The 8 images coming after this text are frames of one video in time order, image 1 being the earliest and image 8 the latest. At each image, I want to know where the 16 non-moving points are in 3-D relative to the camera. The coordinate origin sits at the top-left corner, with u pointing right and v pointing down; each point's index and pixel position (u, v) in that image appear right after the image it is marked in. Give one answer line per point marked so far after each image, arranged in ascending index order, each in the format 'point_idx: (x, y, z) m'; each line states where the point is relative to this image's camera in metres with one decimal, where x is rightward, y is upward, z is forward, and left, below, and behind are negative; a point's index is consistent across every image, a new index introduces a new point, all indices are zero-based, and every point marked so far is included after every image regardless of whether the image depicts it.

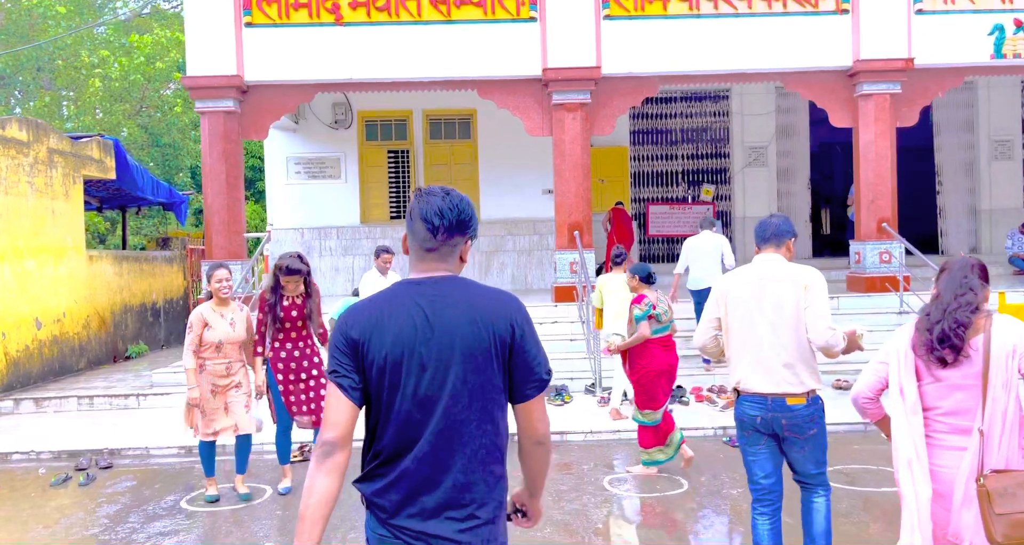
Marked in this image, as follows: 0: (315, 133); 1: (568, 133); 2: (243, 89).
0: (-3.6, +2.5, +14.7) m
1: (+0.8, +1.9, +11.2) m
2: (-3.7, +2.5, +11.2) m
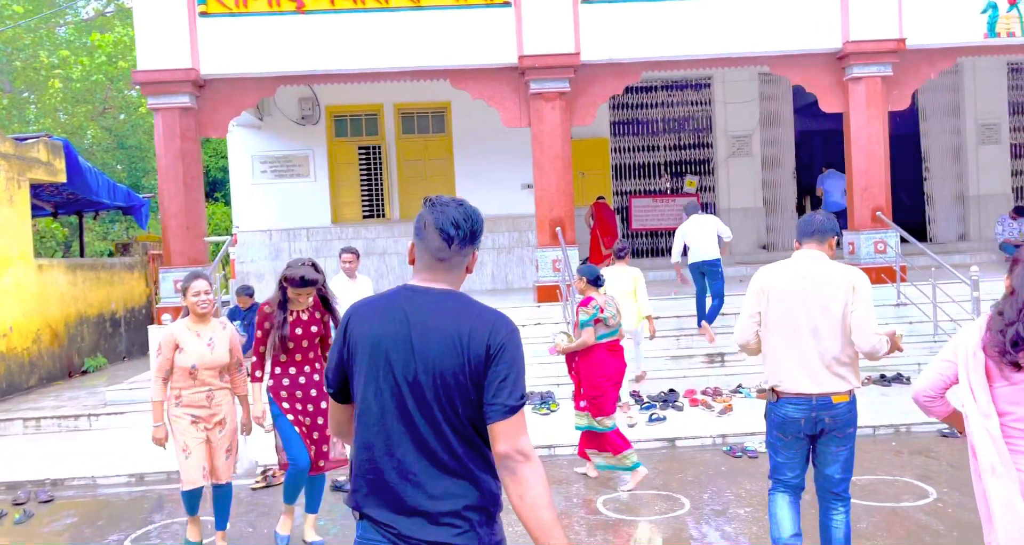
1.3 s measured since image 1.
0: (-4.0, +2.4, +14.1) m
1: (+0.4, +2.0, +10.7) m
2: (-4.0, +2.4, +10.5) m
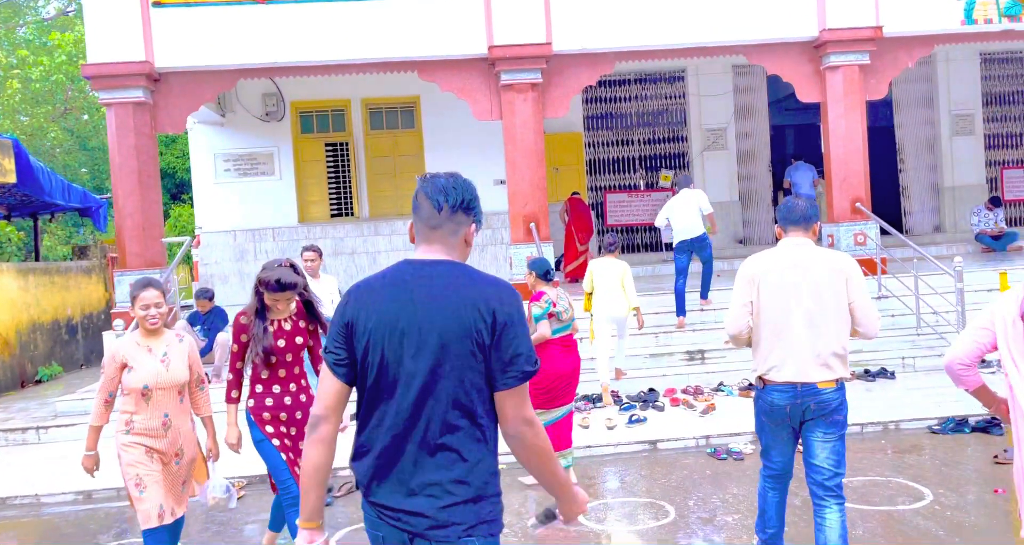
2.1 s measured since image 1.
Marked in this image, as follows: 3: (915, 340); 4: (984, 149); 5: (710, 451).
0: (-4.5, +2.4, +13.6) m
1: (+0.1, +2.0, +10.3) m
2: (-4.4, +2.4, +10.0) m
3: (+4.5, -0.8, +9.1) m
4: (+8.8, +2.3, +15.3) m
5: (+1.6, -1.4, +6.5) m
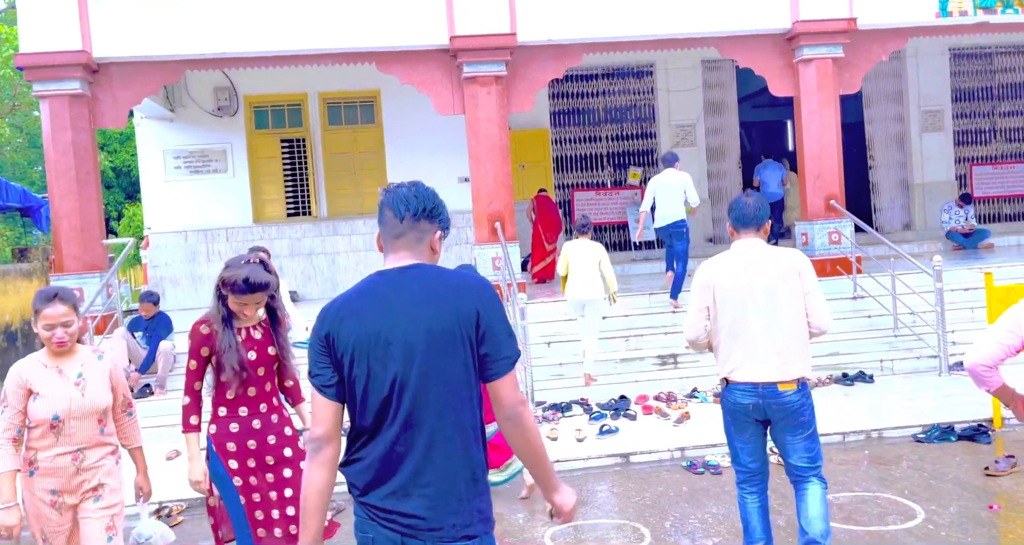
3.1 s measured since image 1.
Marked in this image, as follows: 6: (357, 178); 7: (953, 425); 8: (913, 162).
0: (-5.0, +2.4, +12.9) m
1: (-0.4, +2.0, +9.9) m
2: (-4.8, +2.4, +9.4) m
3: (+4.1, -0.8, +8.9) m
4: (+8.2, +2.4, +15.2) m
5: (+1.3, -1.4, +6.1) m
6: (-2.6, +1.6, +13.5) m
7: (+3.5, -1.2, +6.4) m
8: (+7.4, +2.0, +15.1) m
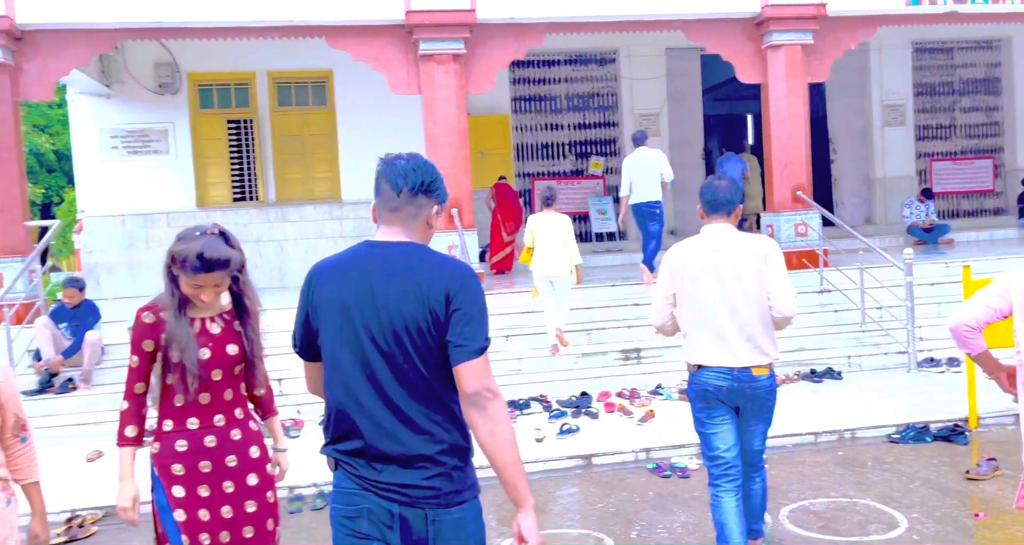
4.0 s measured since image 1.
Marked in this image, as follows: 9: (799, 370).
0: (-5.7, +2.6, +12.2) m
1: (-0.8, +2.1, +9.3) m
2: (-5.3, +2.5, +8.6) m
3: (+3.7, -0.7, +8.6) m
4: (+7.4, +2.4, +15.1) m
5: (+1.0, -1.4, +5.8) m
6: (-3.2, +1.7, +12.9) m
7: (+3.1, -1.1, +6.2) m
8: (+6.7, +2.1, +15.0) m
9: (+2.9, -1.0, +8.2) m
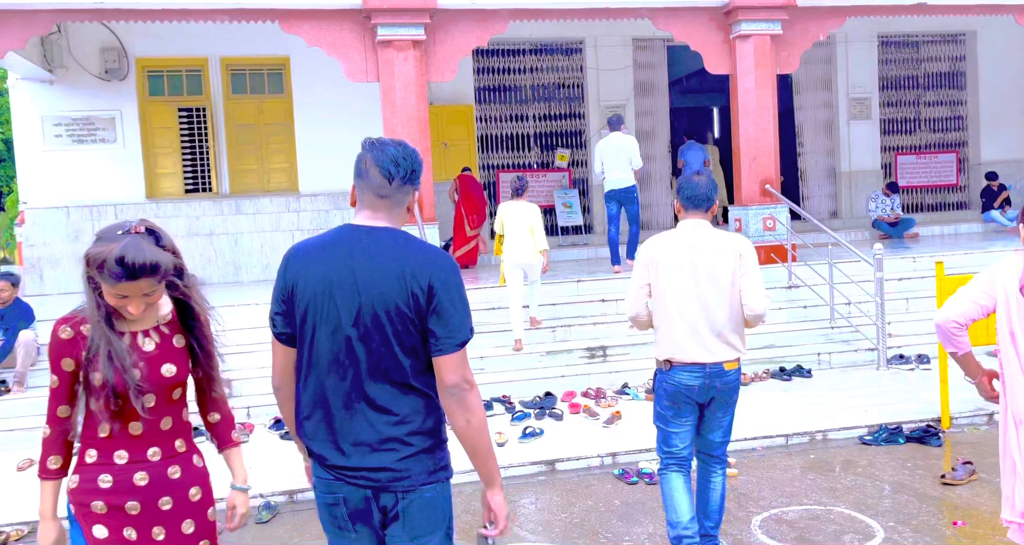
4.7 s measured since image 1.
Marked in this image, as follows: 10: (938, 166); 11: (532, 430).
0: (-6.2, +2.7, +11.6) m
1: (-1.3, +2.1, +9.0) m
2: (-5.6, +2.6, +8.1) m
3: (+3.3, -0.6, +8.4) m
4: (+6.8, +2.6, +15.1) m
5: (+0.7, -1.3, +5.5) m
6: (-3.8, +1.8, +12.4) m
7: (+2.9, -1.1, +6.0) m
8: (+6.0, +2.3, +14.9) m
9: (+2.5, -0.9, +8.0) m
10: (+8.0, +2.0, +15.3) m
11: (+0.2, -1.2, +6.2) m
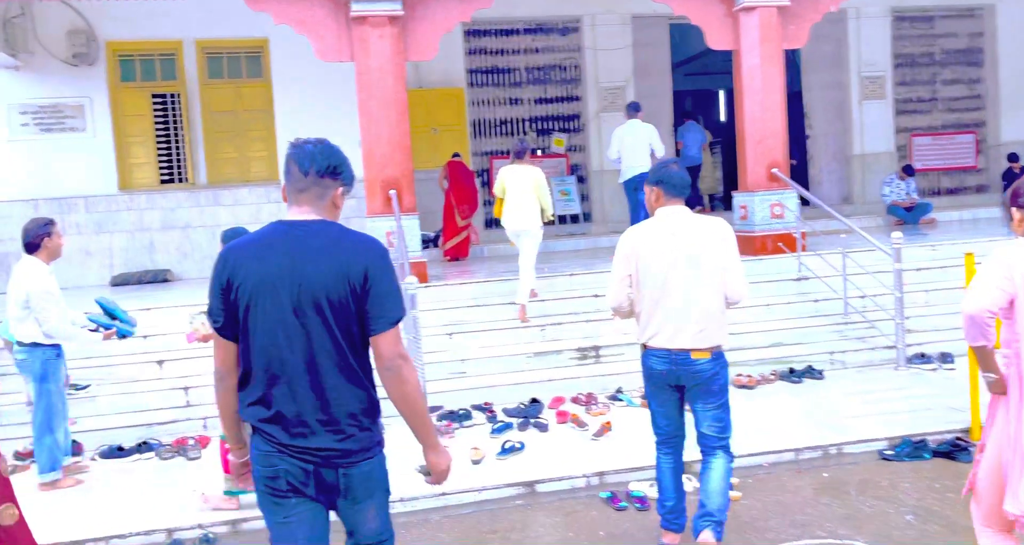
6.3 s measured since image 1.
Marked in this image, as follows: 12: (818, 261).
0: (-6.3, +2.7, +11.0) m
1: (-1.4, +2.2, +8.3) m
2: (-5.8, +2.6, +7.5) m
3: (+3.2, -0.5, +7.8) m
4: (+6.7, +2.8, +14.3) m
5: (+0.6, -1.3, +4.9) m
6: (-3.9, +1.9, +11.8) m
7: (+2.7, -1.1, +5.3) m
8: (+5.9, +2.5, +14.2) m
9: (+2.4, -0.9, +7.3) m
10: (+7.9, +2.2, +14.5) m
11: (0.0, -1.2, +5.6) m
12: (+3.3, +0.1, +8.8) m
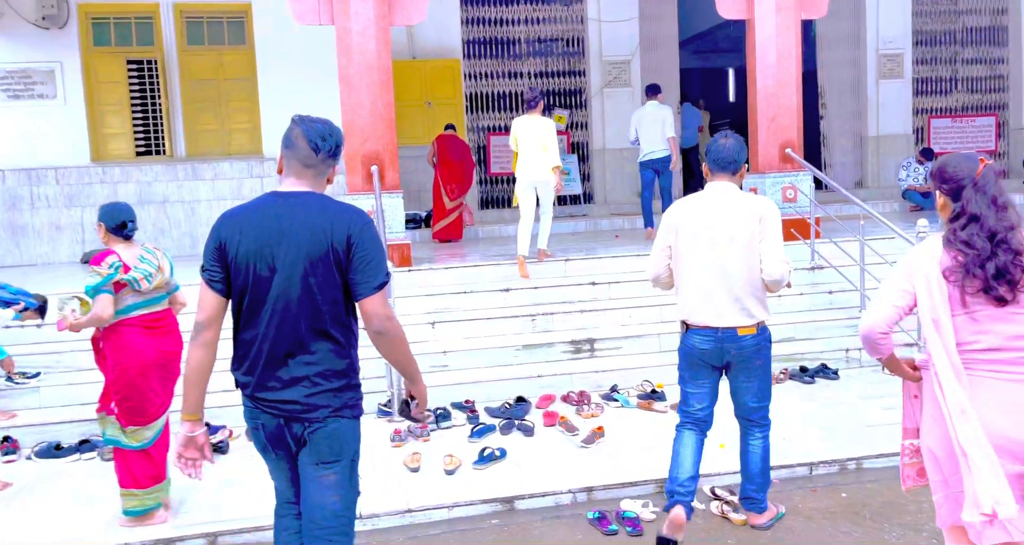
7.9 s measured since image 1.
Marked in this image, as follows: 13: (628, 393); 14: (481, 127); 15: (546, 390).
0: (-6.4, +3.0, +10.3) m
1: (-1.5, +2.4, +7.7) m
2: (-5.9, +2.8, +6.8) m
3: (+3.1, -0.5, +7.2) m
4: (+6.7, +3.0, +13.6) m
5: (+0.4, -1.3, +4.3) m
6: (-3.9, +2.2, +11.1) m
7: (+2.6, -1.0, +4.7) m
8: (+5.9, +2.7, +13.5) m
9: (+2.3, -0.8, +6.7) m
10: (+7.9, +2.4, +13.8) m
11: (-0.1, -1.1, +5.0) m
12: (+3.2, +0.2, +8.2) m
13: (+0.9, -0.9, +6.3) m
14: (-0.5, +2.2, +12.4) m
15: (+0.3, -0.9, +6.4) m
